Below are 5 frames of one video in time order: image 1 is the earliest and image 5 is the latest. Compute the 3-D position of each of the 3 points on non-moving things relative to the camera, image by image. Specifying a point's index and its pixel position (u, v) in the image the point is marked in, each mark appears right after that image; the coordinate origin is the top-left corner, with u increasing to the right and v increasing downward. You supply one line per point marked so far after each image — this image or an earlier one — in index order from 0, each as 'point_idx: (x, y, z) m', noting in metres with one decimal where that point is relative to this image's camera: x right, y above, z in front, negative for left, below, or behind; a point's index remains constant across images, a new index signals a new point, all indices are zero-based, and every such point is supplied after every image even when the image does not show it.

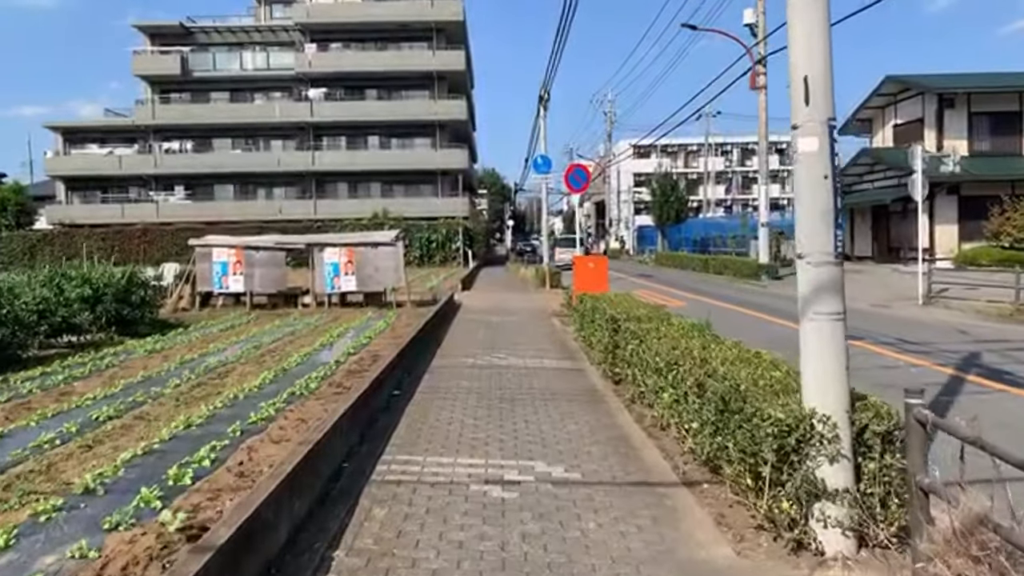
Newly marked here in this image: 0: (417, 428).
0: (-0.9, -1.3, +7.2) m
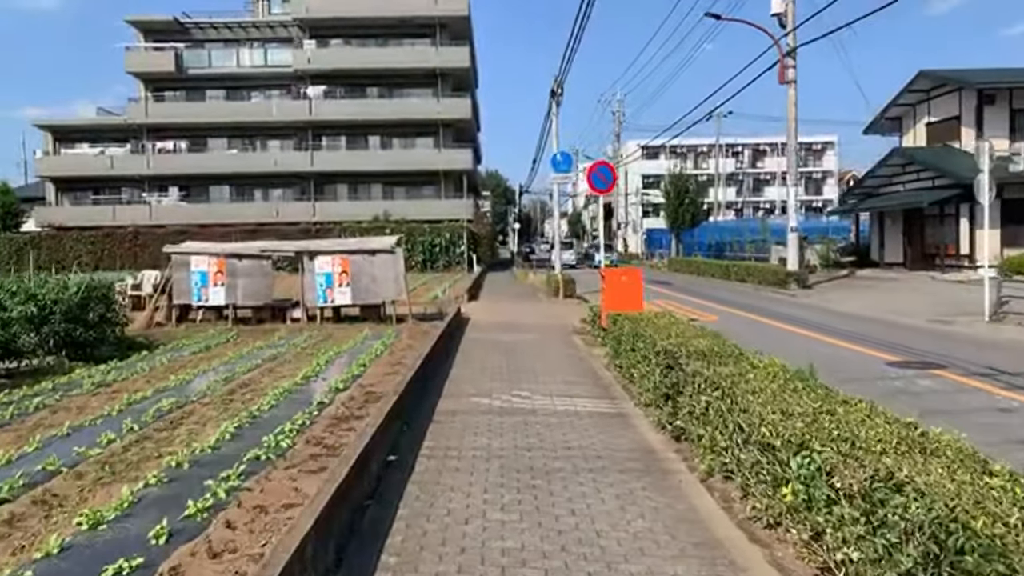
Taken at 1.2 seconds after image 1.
0: (-0.6, -1.5, +5.0) m
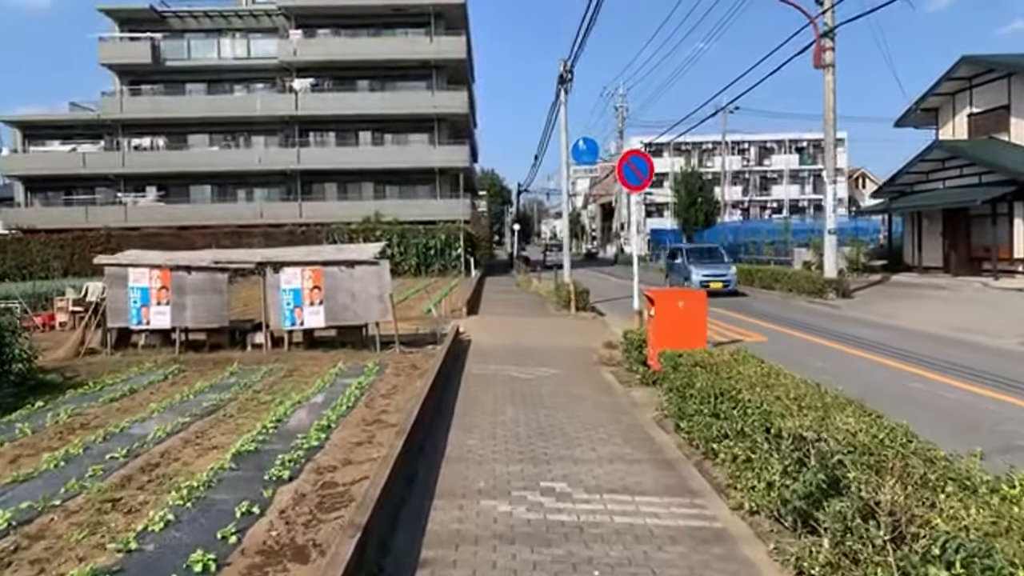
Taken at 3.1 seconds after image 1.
0: (-0.3, -1.8, +1.9) m
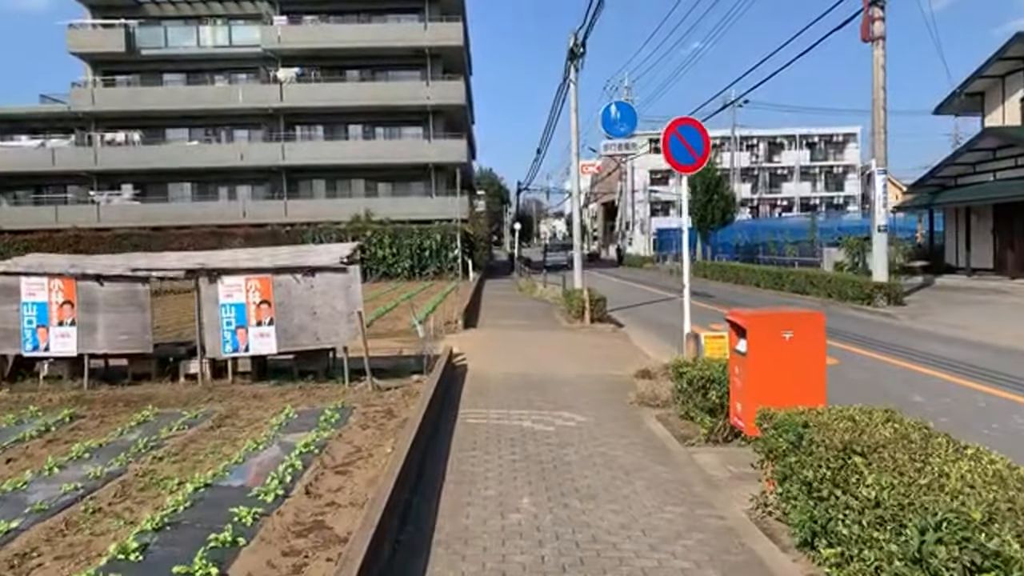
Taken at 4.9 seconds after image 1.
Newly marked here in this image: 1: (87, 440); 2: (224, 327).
0: (-0.2, -2.0, -1.3) m
1: (-4.4, -1.6, +8.2) m
2: (-3.9, -0.5, +10.7) m
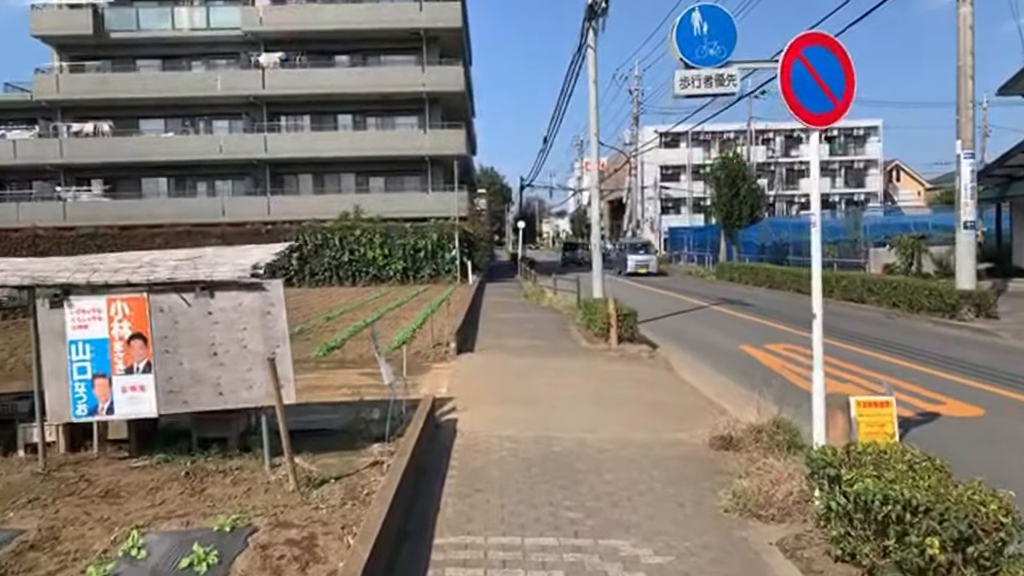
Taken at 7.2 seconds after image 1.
0: (-0.1, -2.3, -5.1) m
1: (-4.3, -1.8, +4.3) m
2: (-3.7, -0.8, +6.9) m
